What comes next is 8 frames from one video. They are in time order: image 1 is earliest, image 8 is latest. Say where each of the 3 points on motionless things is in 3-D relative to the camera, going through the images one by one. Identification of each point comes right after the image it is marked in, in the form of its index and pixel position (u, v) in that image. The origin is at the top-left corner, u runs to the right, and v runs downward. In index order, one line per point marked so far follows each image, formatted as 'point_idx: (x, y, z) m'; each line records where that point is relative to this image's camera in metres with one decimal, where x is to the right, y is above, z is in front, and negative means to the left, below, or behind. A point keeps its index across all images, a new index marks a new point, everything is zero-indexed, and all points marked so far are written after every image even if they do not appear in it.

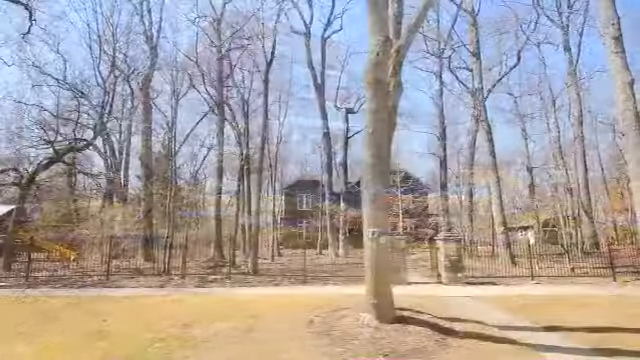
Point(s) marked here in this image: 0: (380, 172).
0: (+0.7, +0.1, +8.4) m
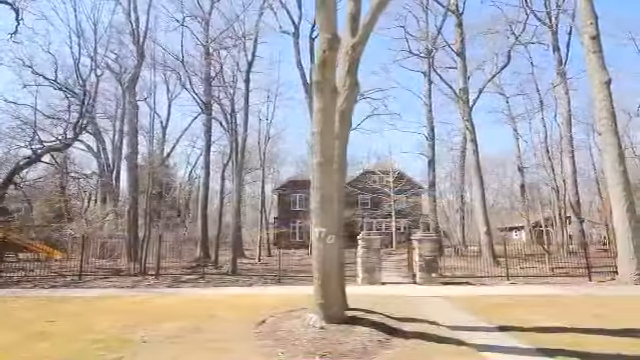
0: (+0.1, +0.1, +8.4) m
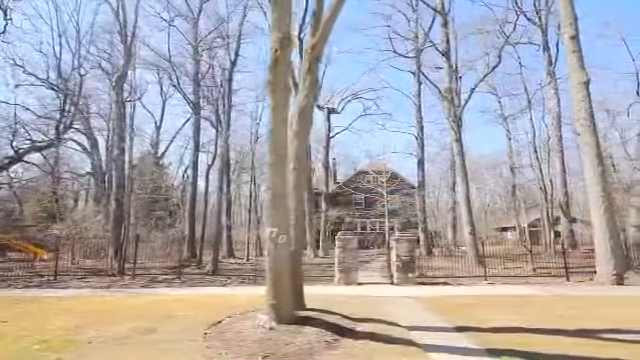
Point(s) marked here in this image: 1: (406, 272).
0: (-0.4, +0.1, +8.3) m
1: (+2.1, -2.2, +18.2) m
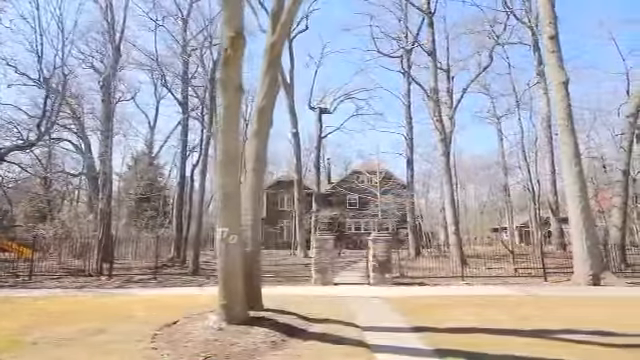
0: (-1.0, +0.1, +8.3) m
1: (+1.5, -2.2, +18.1) m
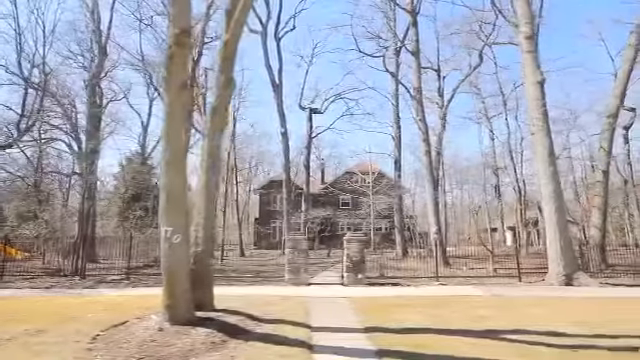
0: (-1.6, +0.1, +8.2) m
1: (+0.9, -2.2, +18.1) m
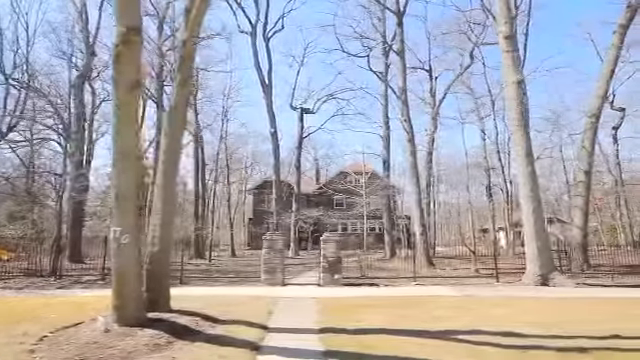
0: (-2.1, +0.1, +8.2) m
1: (+0.3, -2.2, +18.0) m
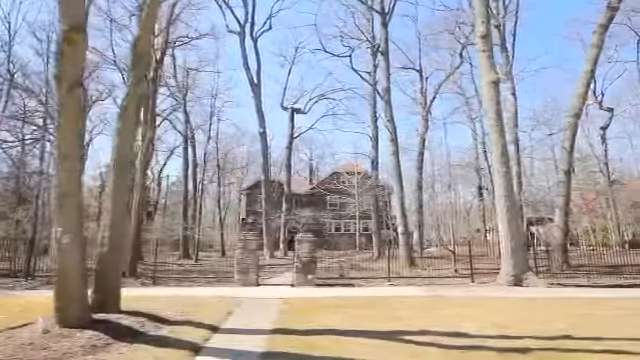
0: (-2.7, +0.1, +8.1) m
1: (-0.3, -2.2, +17.9) m
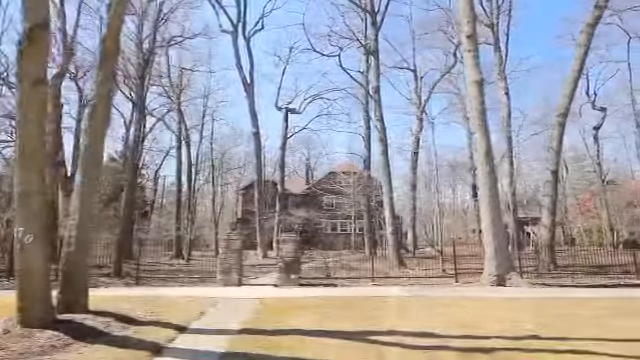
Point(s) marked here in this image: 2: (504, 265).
0: (-3.1, +0.1, +8.0) m
1: (-0.7, -2.2, +17.9) m
2: (+4.4, -2.0, +17.8) m
